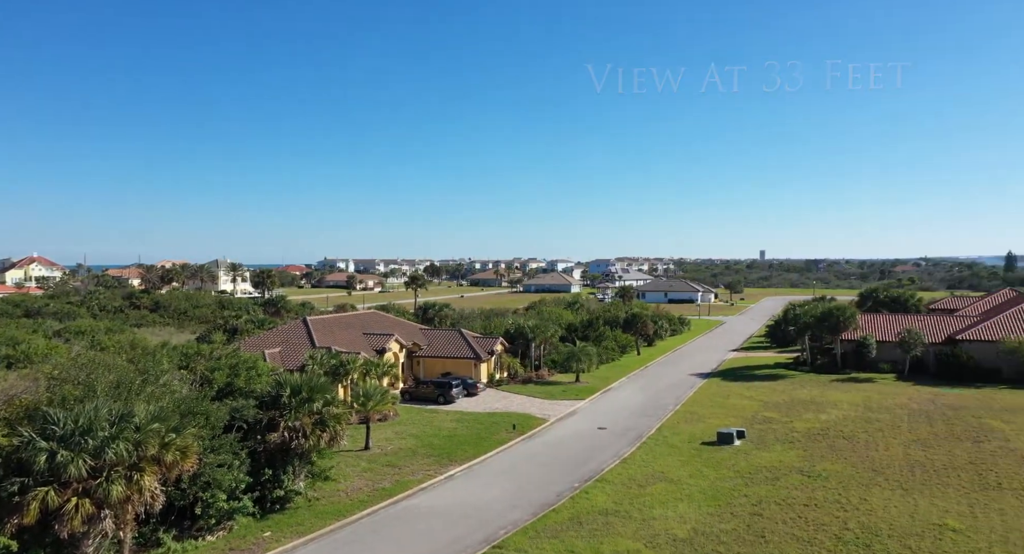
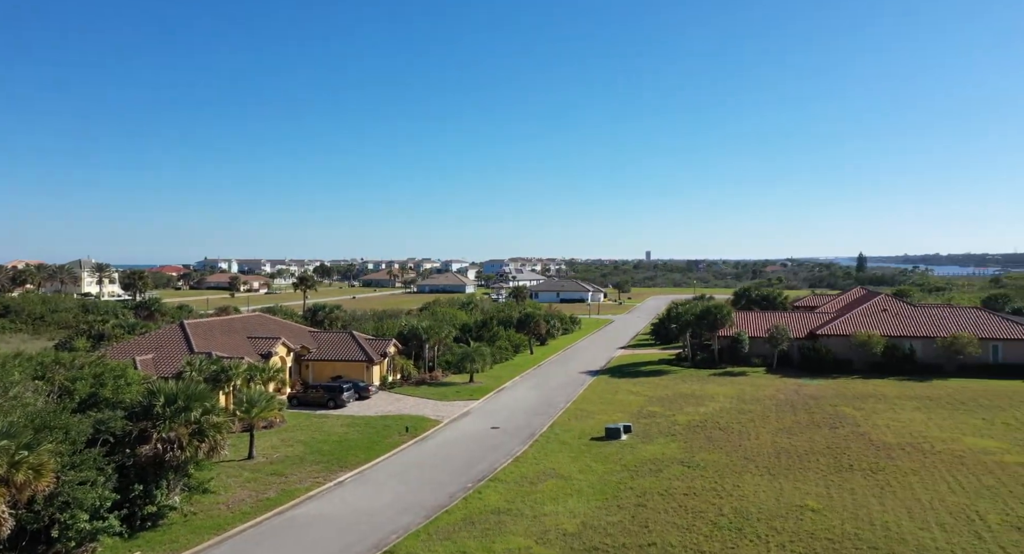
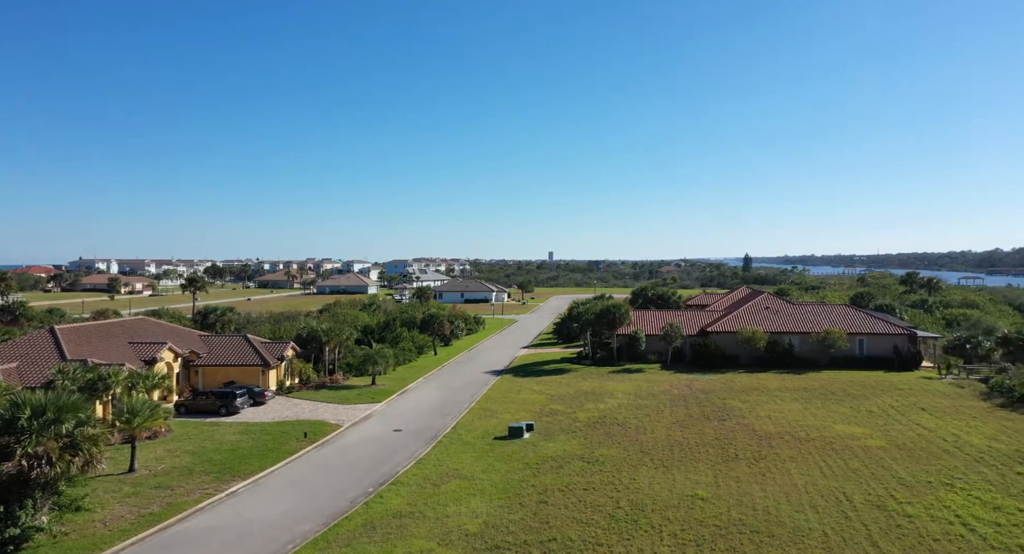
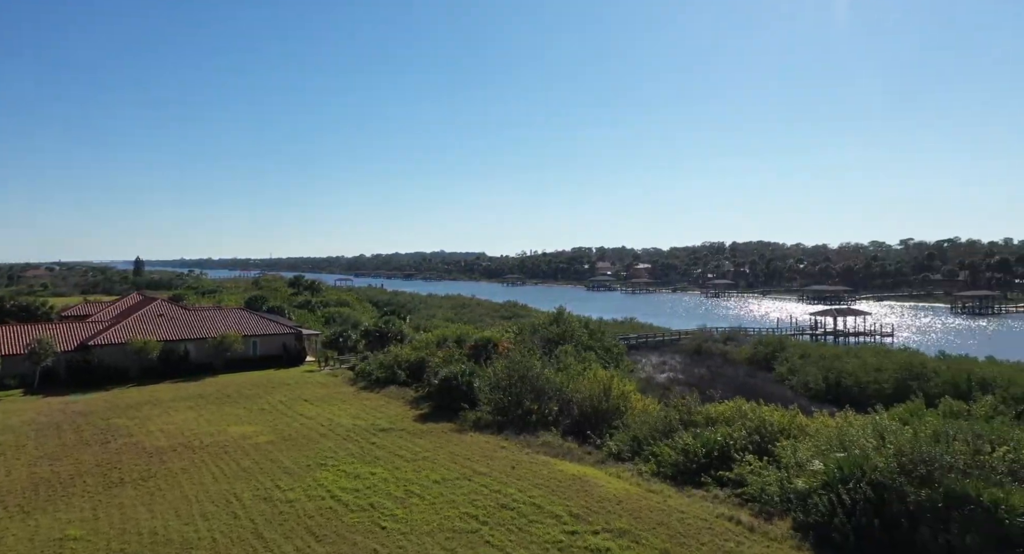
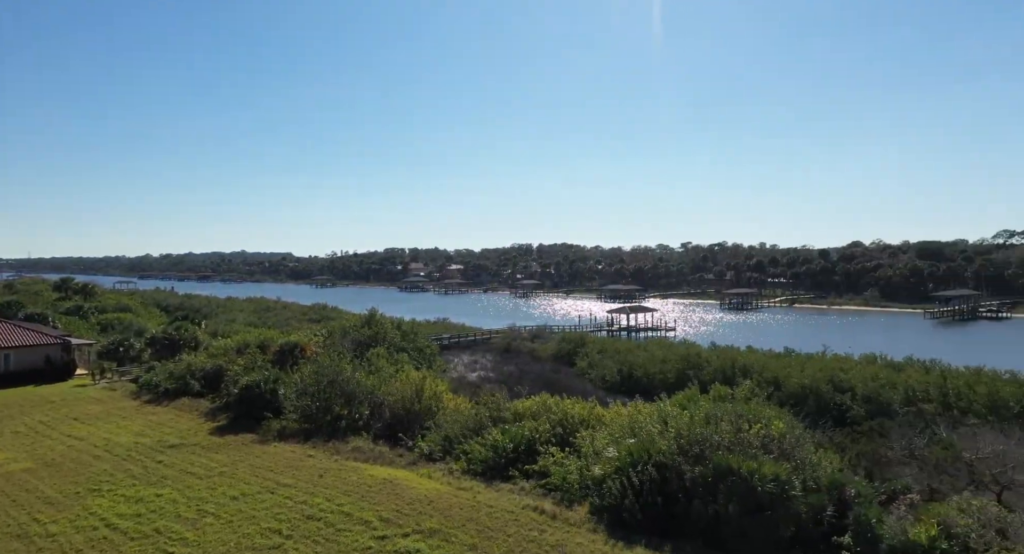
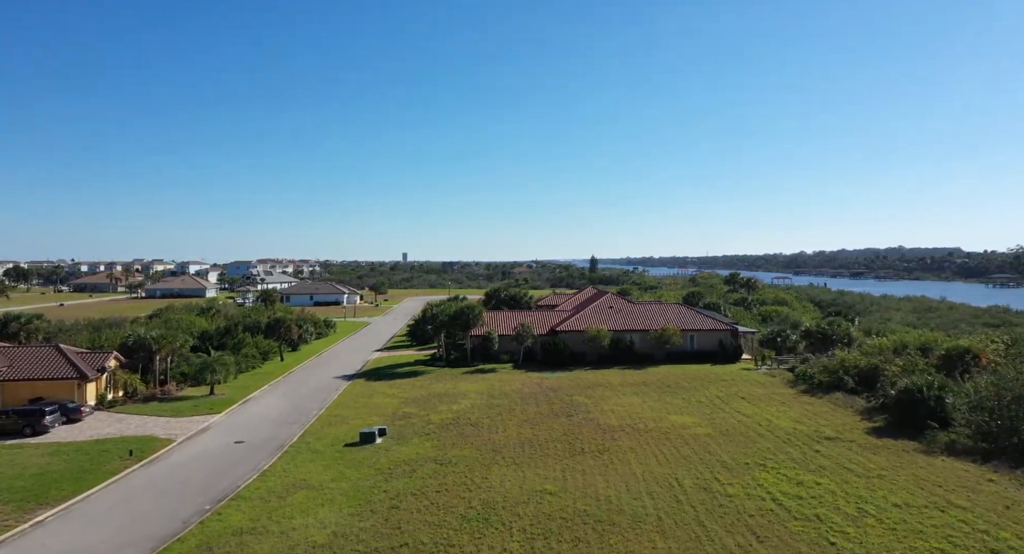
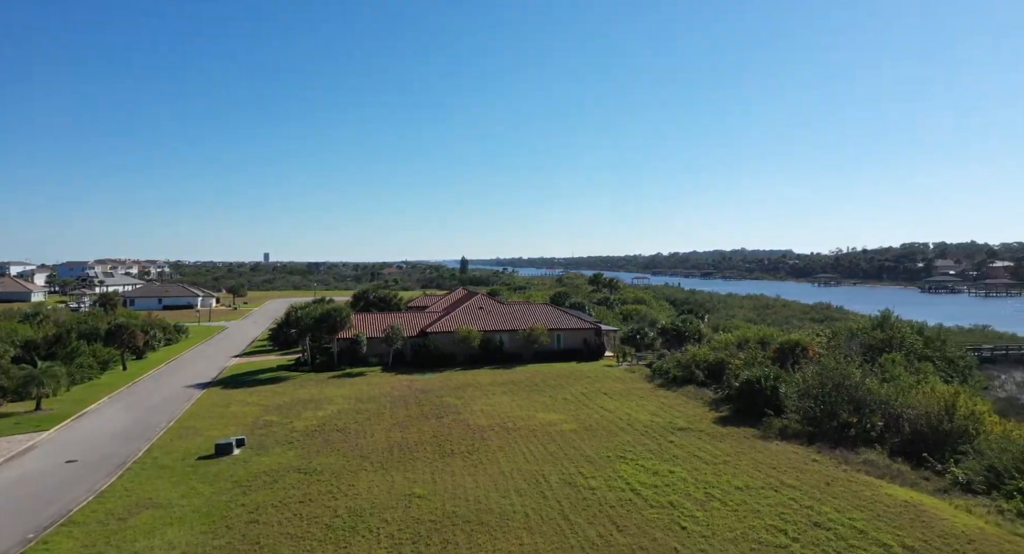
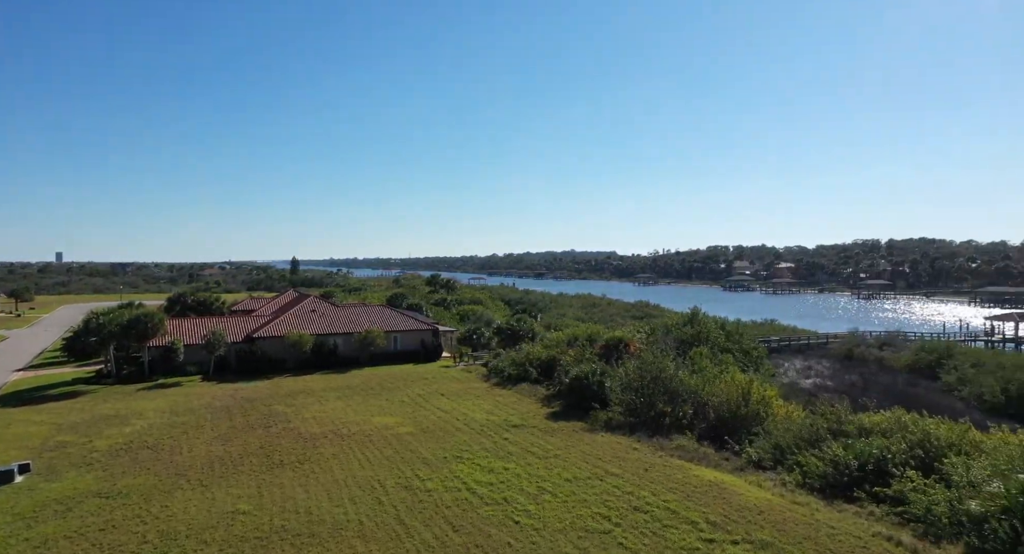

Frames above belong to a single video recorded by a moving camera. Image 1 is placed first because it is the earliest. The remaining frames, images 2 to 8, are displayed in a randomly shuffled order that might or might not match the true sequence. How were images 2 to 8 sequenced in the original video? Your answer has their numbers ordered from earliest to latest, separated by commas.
2, 3, 6, 7, 8, 4, 5
